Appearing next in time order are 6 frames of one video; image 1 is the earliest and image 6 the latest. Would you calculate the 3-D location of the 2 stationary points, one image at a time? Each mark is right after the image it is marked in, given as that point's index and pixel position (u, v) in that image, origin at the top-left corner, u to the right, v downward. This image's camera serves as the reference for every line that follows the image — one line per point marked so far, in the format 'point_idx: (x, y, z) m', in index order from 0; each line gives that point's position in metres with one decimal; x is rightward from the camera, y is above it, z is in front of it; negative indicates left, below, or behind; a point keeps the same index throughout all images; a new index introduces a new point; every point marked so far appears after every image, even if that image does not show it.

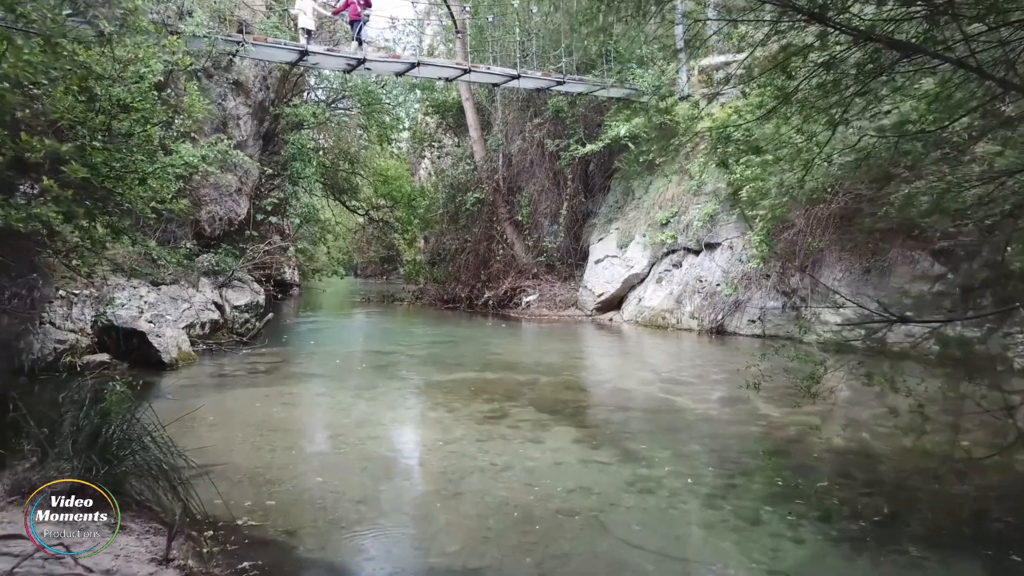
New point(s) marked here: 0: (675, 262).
0: (+3.1, +0.5, +10.5) m
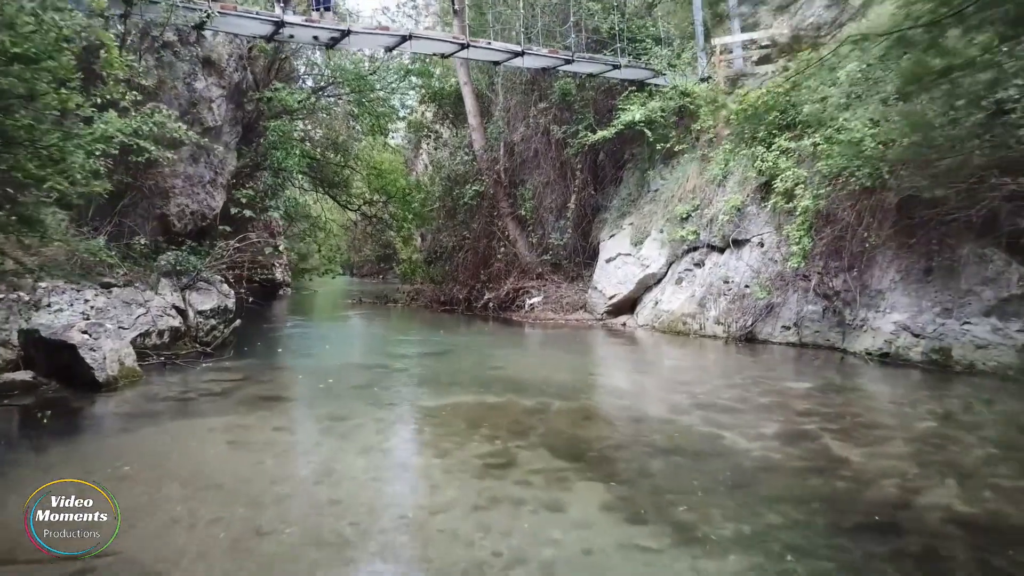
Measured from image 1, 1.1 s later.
0: (+3.2, +0.5, +9.4) m
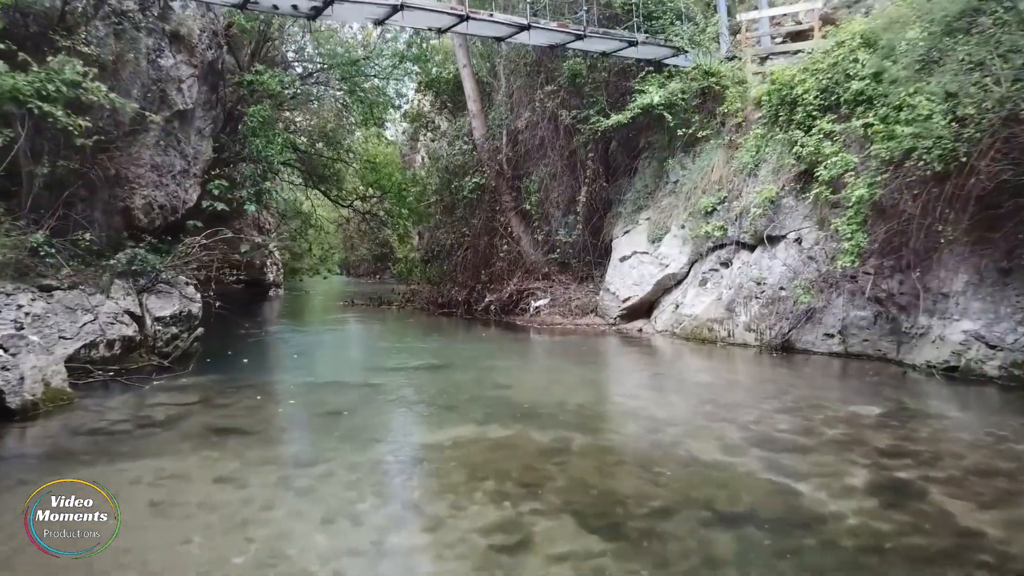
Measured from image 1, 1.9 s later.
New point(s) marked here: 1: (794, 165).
0: (+3.3, +0.4, +8.4) m
1: (+3.9, +1.7, +7.6) m
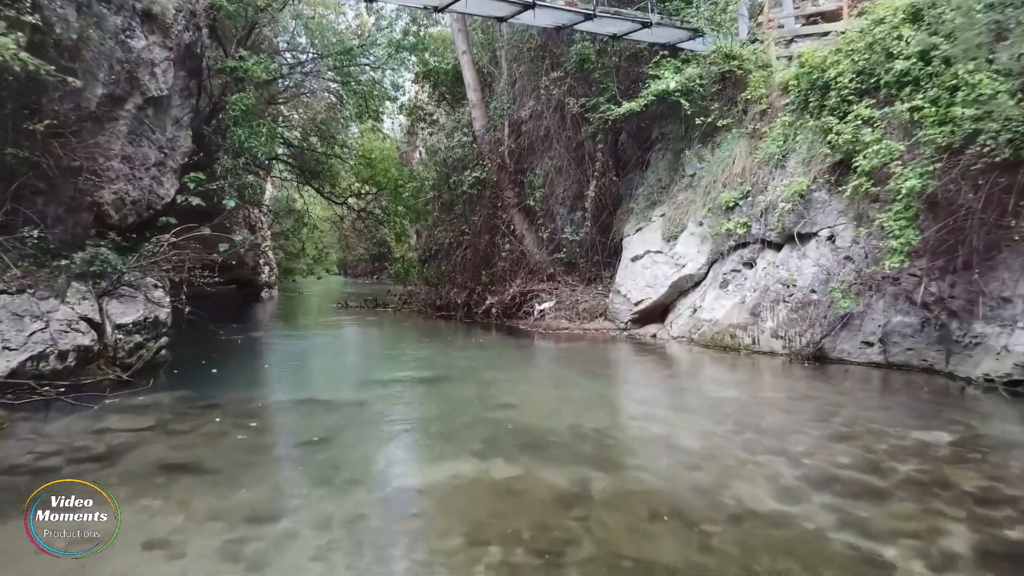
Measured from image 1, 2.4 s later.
0: (+3.3, +0.4, +7.7) m
1: (+4.0, +1.7, +6.9) m
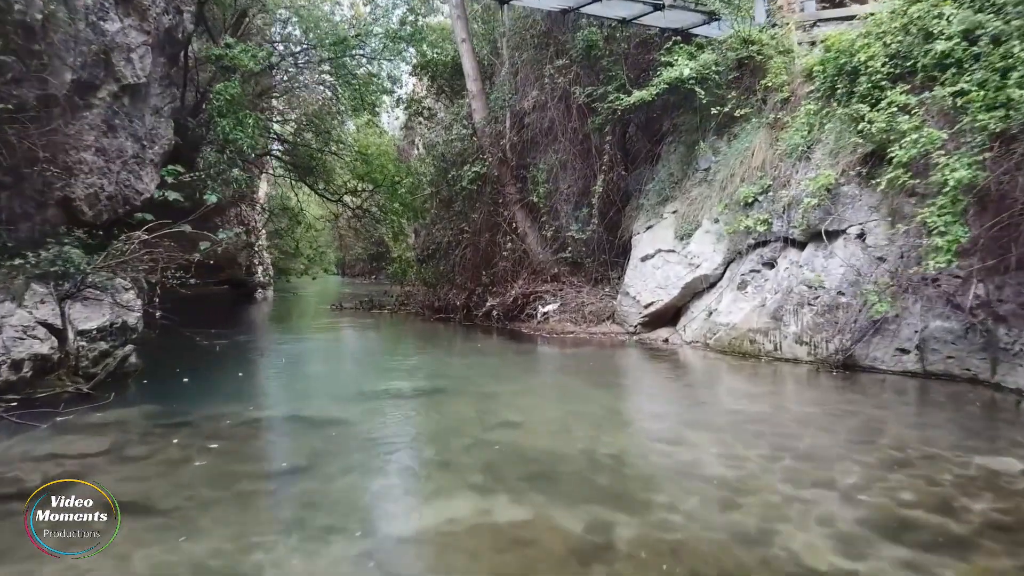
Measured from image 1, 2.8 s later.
0: (+3.4, +0.4, +7.2) m
1: (+4.0, +1.6, +6.3) m
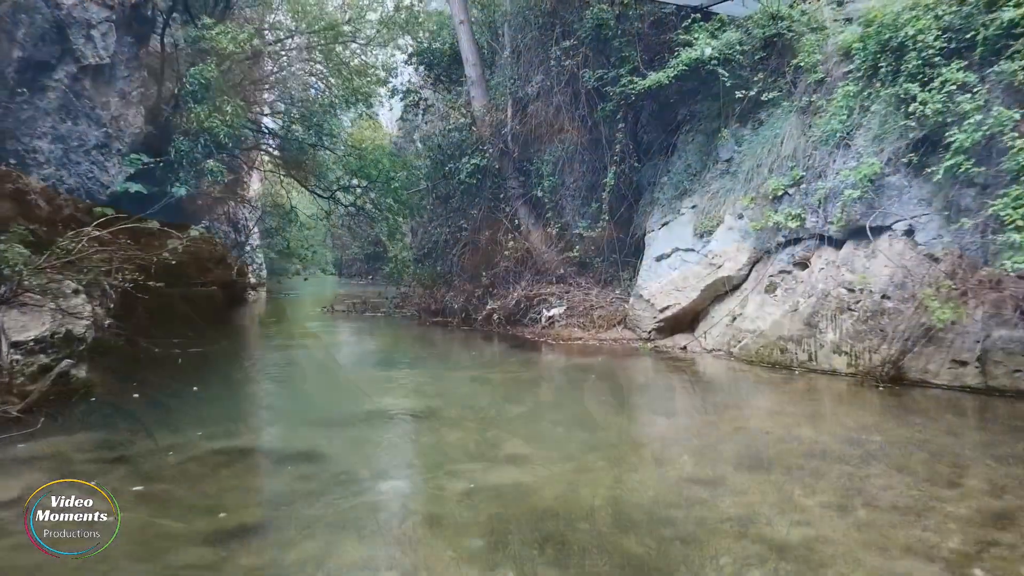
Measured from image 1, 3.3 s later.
0: (+3.4, +0.3, +6.4) m
1: (+4.0, +1.6, +5.6) m
